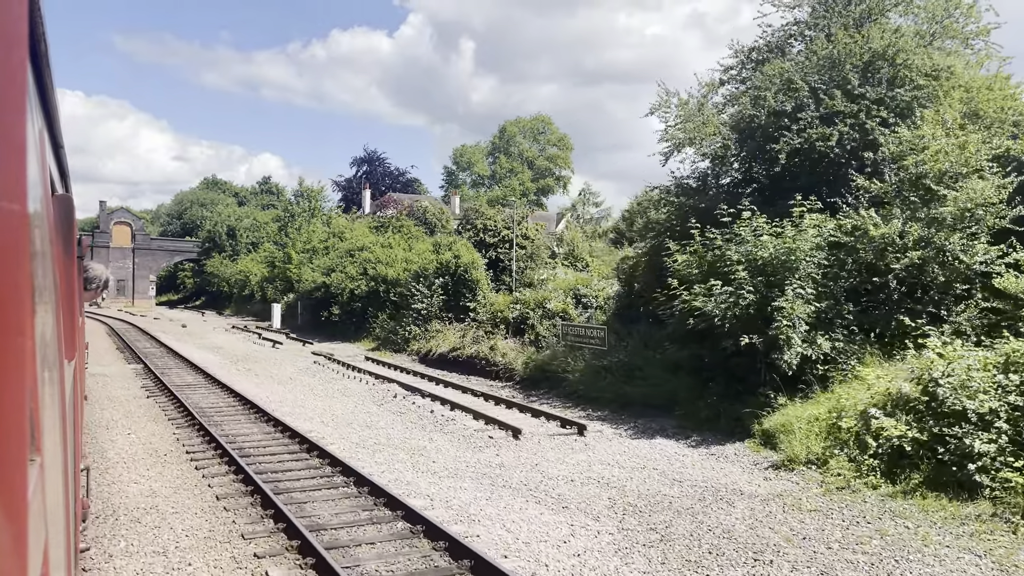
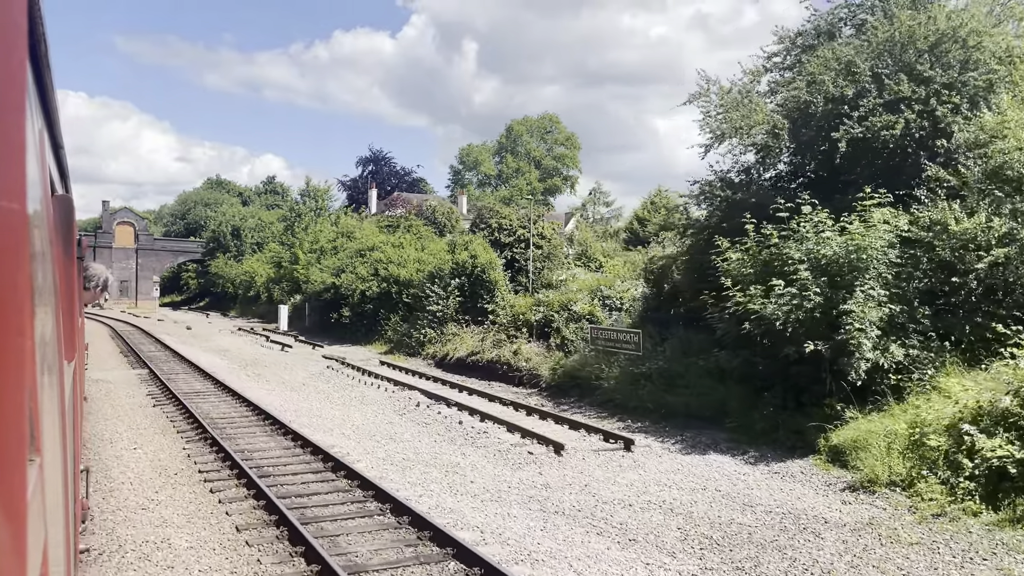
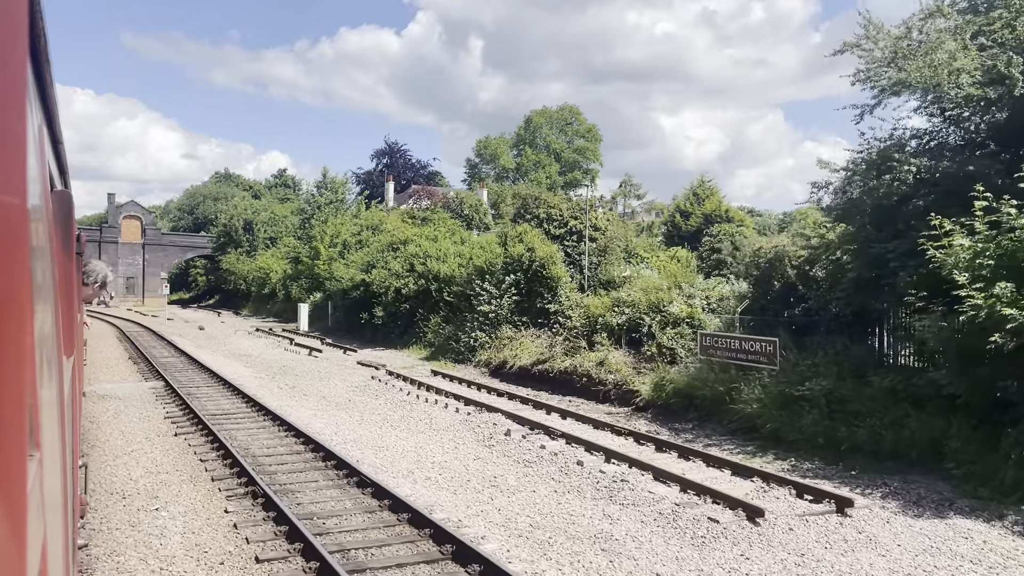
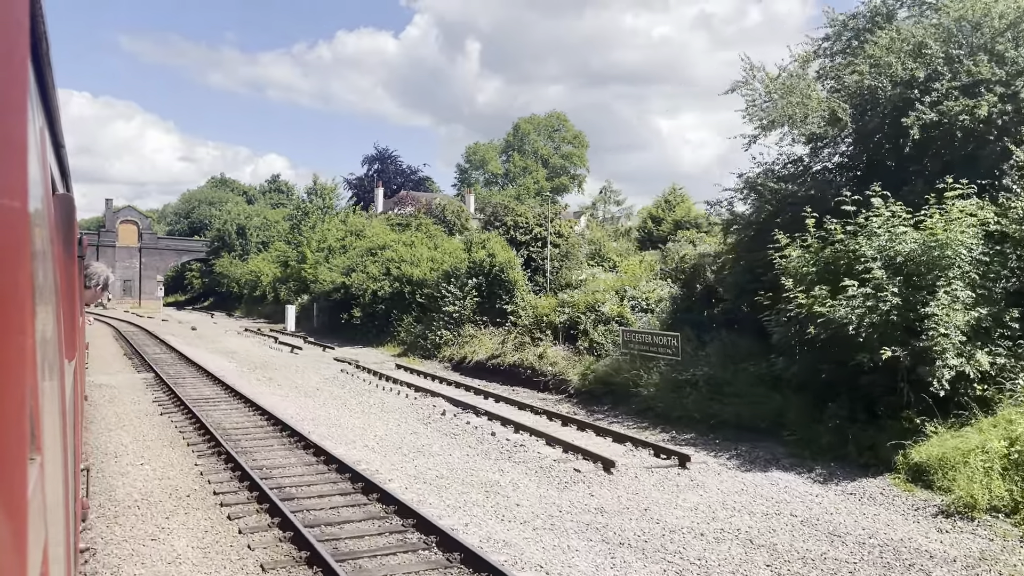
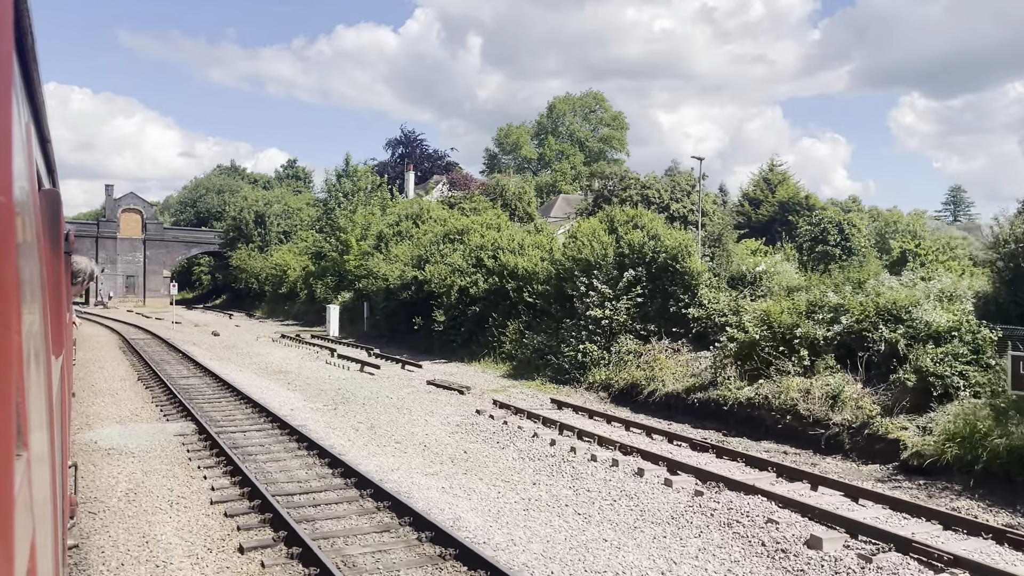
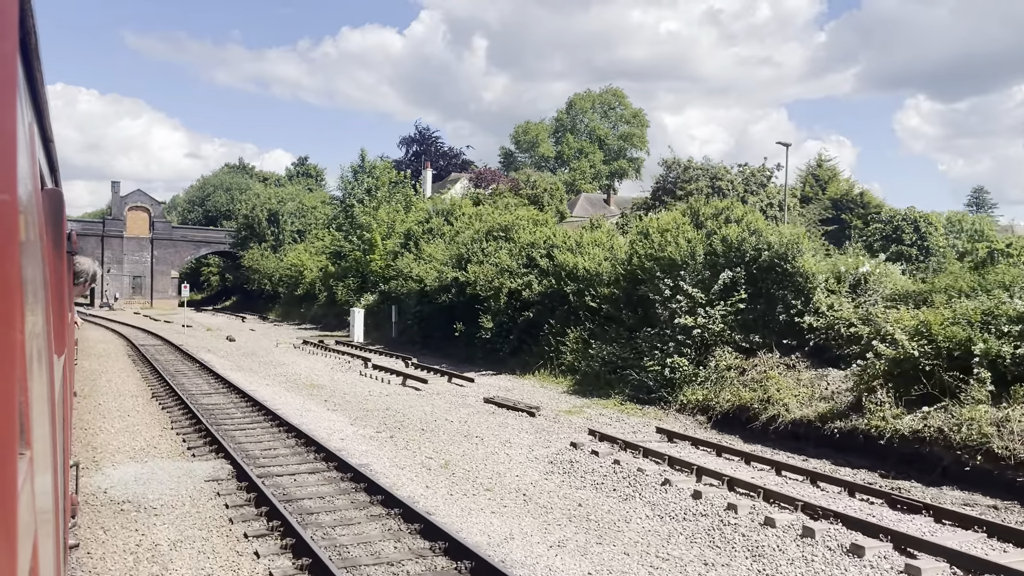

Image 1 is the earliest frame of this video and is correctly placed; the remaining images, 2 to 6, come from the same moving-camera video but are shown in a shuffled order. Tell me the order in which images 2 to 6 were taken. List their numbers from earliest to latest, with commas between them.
2, 4, 3, 5, 6
